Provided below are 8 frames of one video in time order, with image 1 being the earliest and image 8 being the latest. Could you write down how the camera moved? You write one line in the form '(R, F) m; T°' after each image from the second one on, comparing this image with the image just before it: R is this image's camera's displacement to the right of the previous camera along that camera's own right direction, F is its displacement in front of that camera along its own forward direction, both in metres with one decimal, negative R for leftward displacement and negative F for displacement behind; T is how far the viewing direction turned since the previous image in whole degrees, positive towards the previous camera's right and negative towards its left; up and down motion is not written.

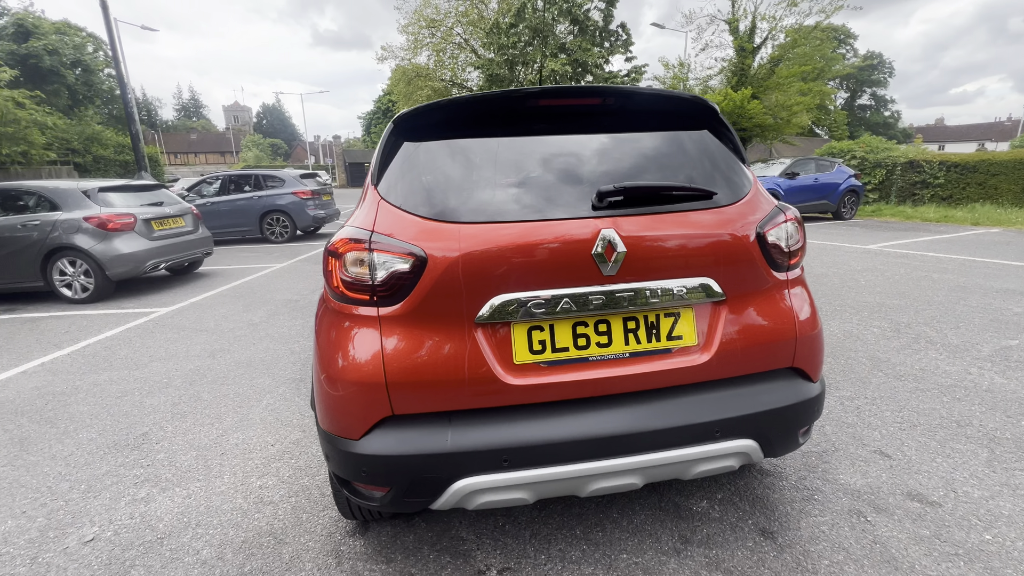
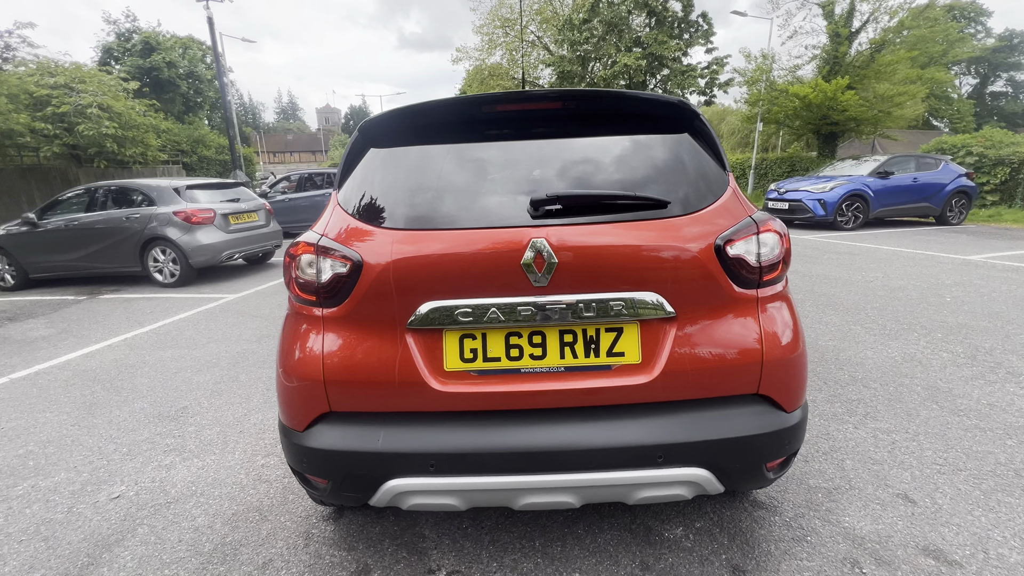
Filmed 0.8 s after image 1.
(+0.4, 0.0) m; -9°
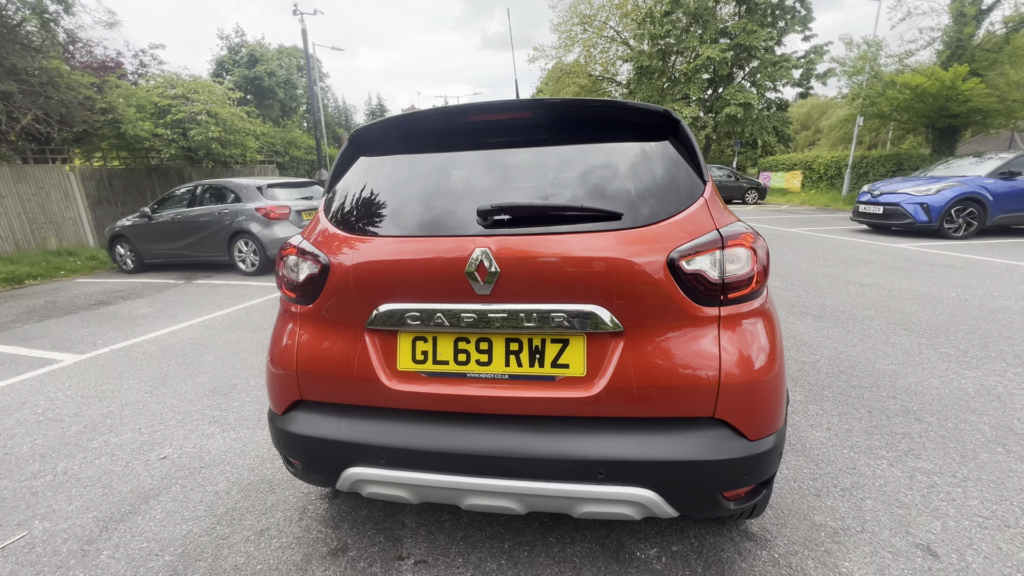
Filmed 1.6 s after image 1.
(+0.4, 0.0) m; -9°
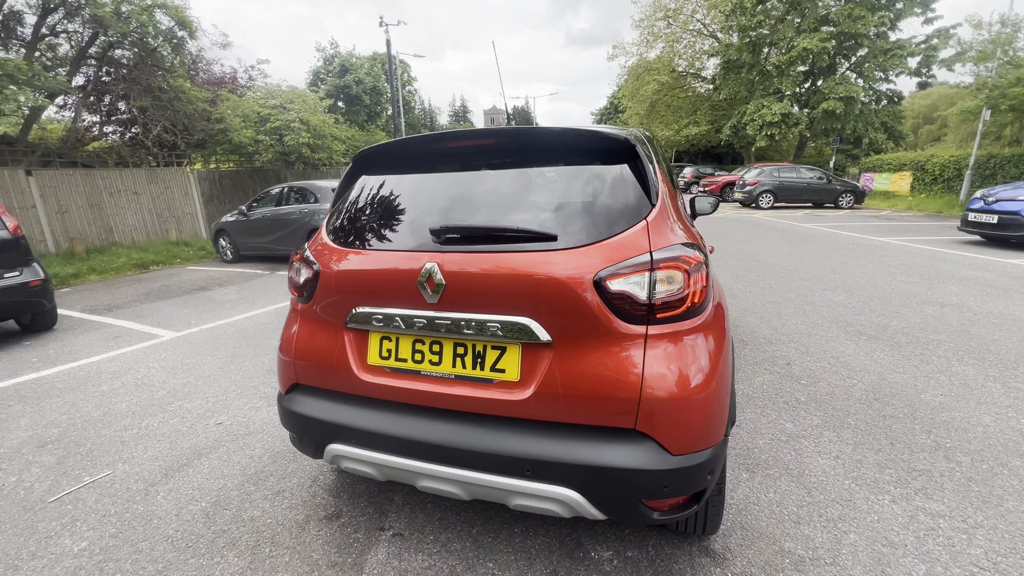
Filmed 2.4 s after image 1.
(+0.4, -0.1) m; -9°
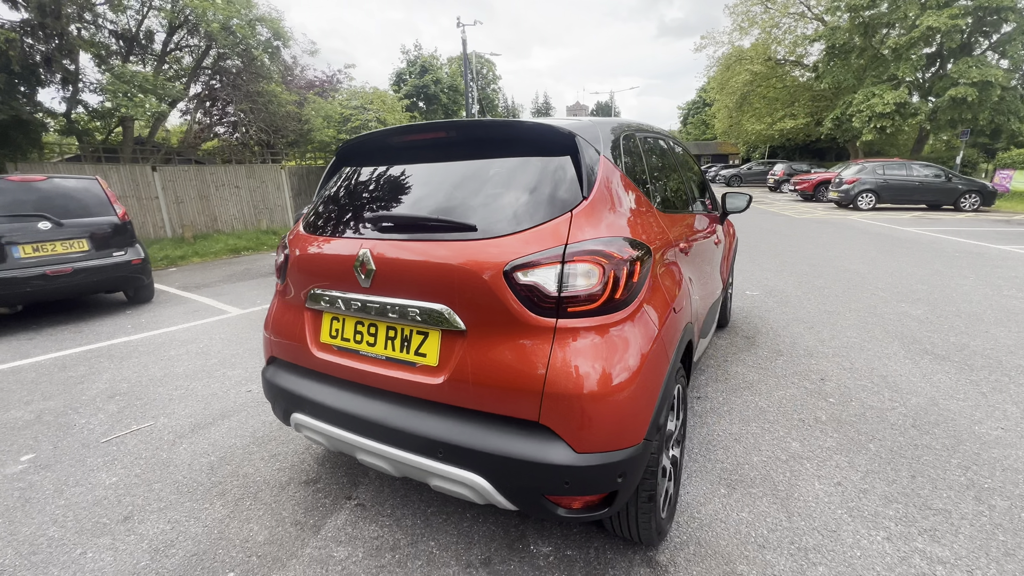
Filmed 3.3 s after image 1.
(+0.5, 0.0) m; -10°
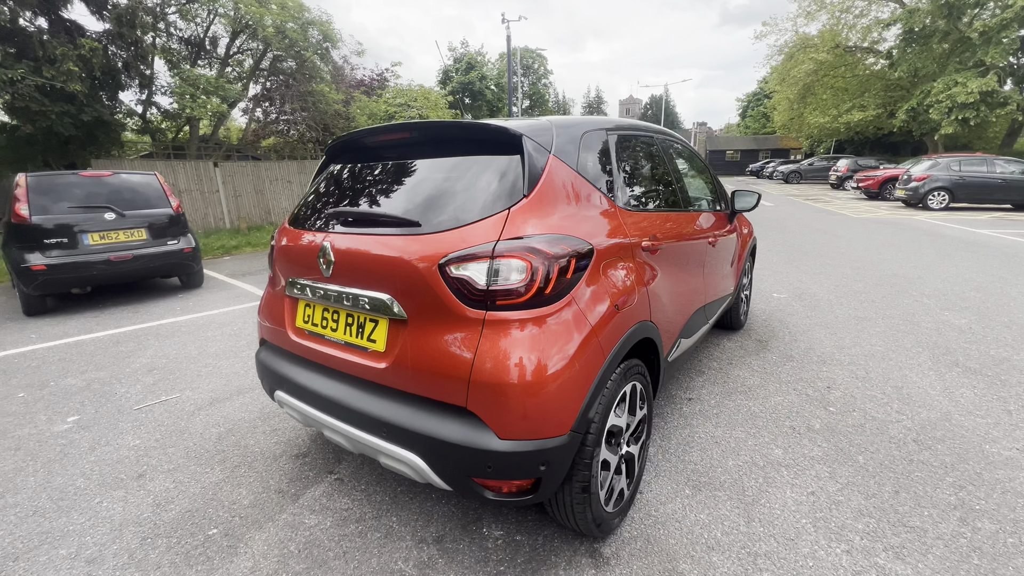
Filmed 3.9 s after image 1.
(+0.4, -0.1) m; -6°
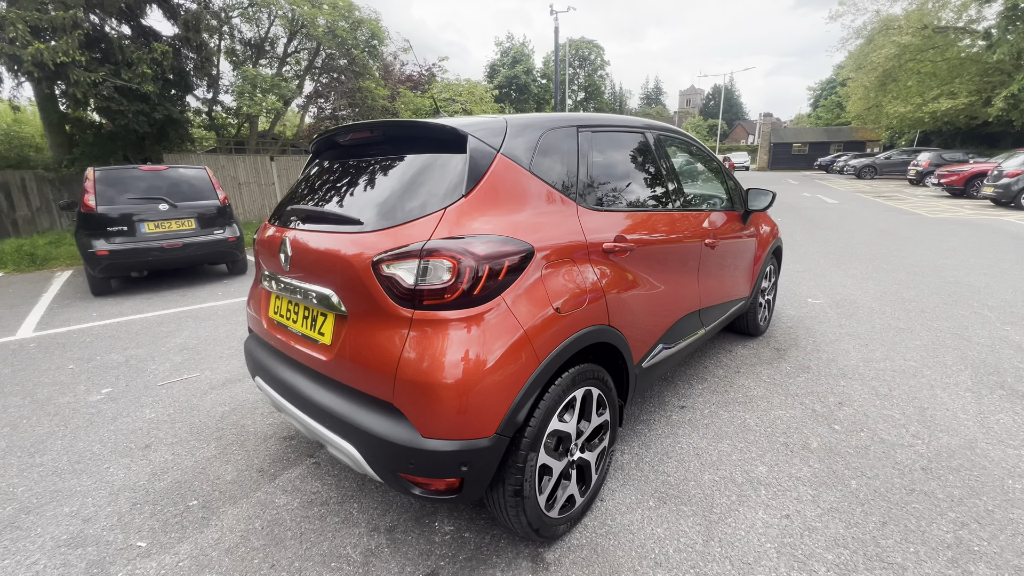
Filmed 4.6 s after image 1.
(+0.4, 0.0) m; -6°
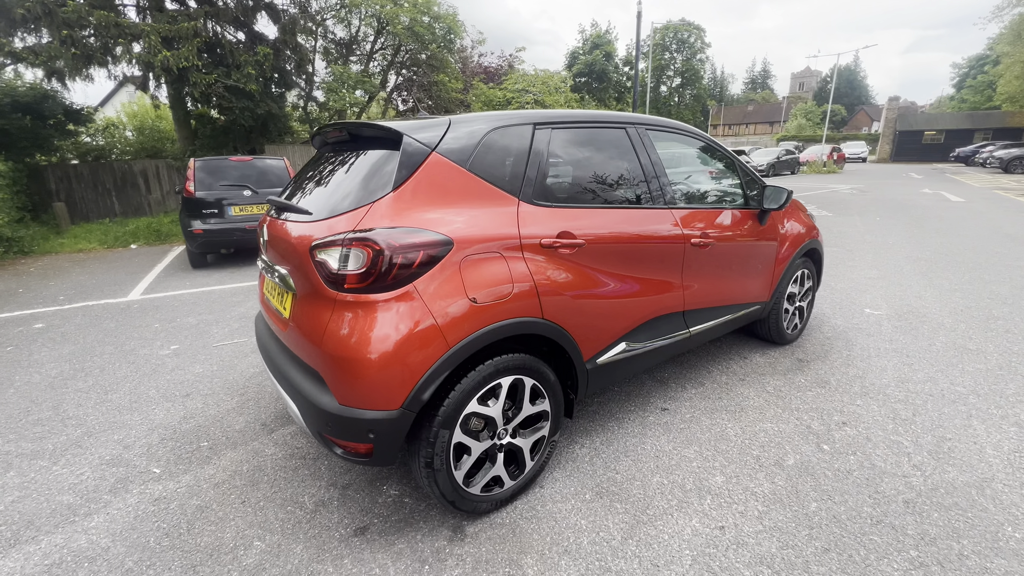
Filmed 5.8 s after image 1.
(+0.6, -0.1) m; -10°
